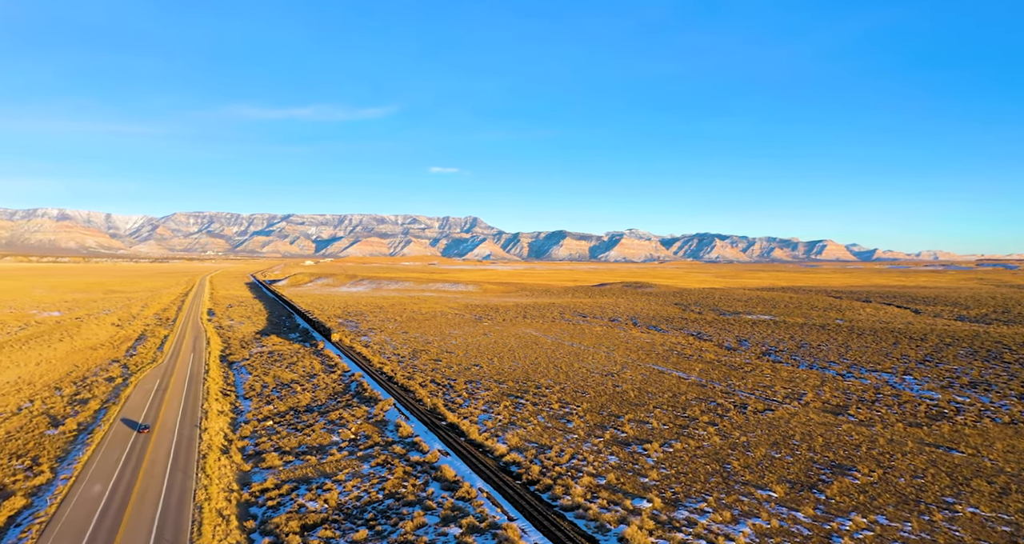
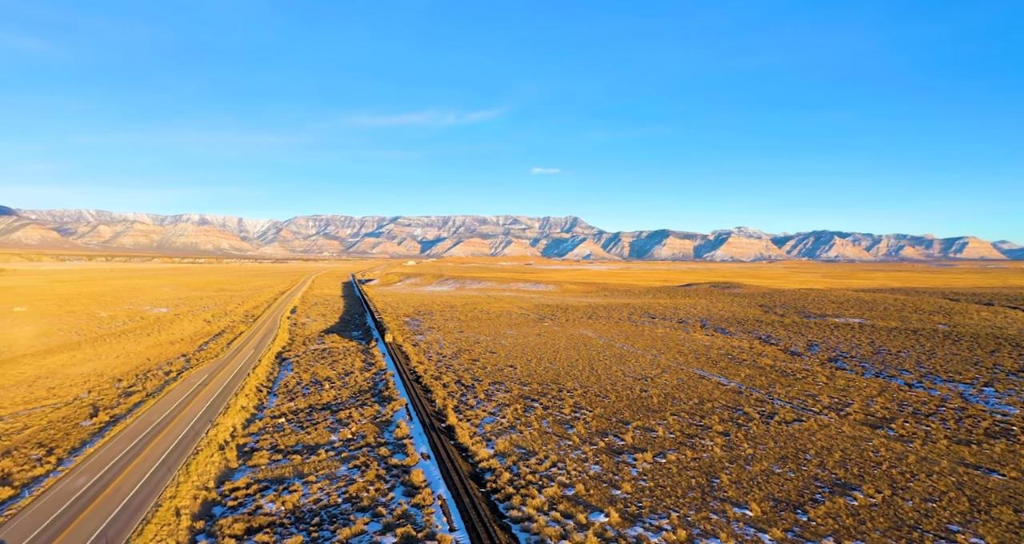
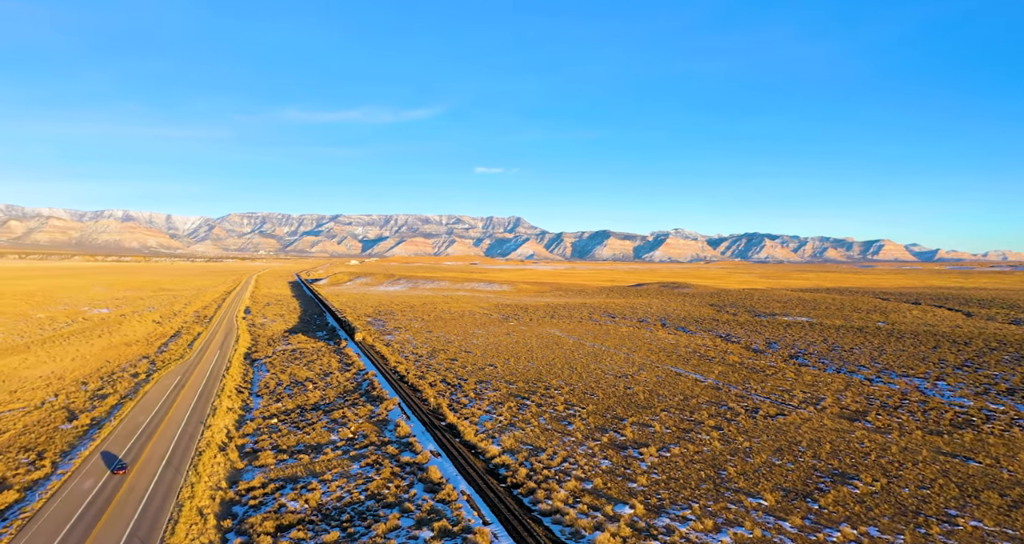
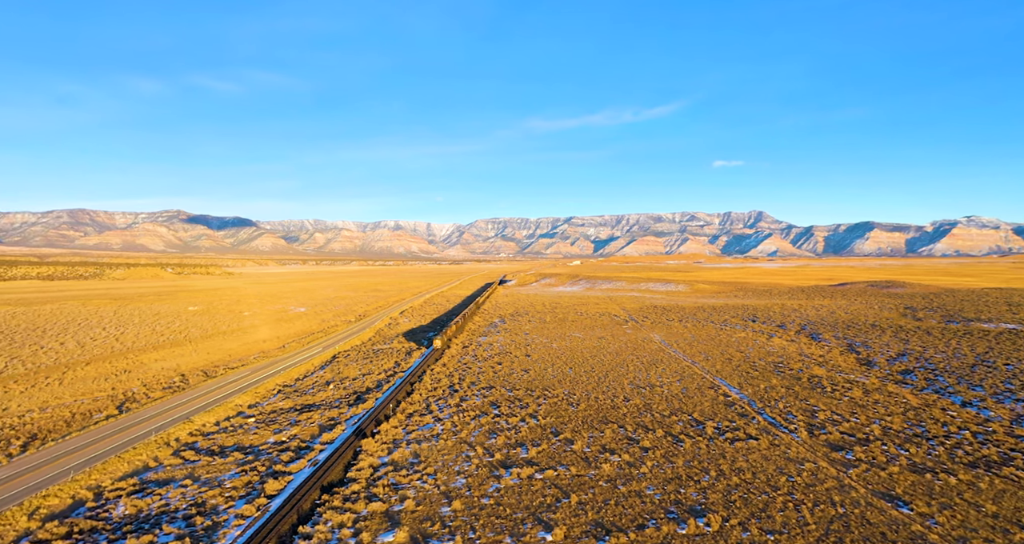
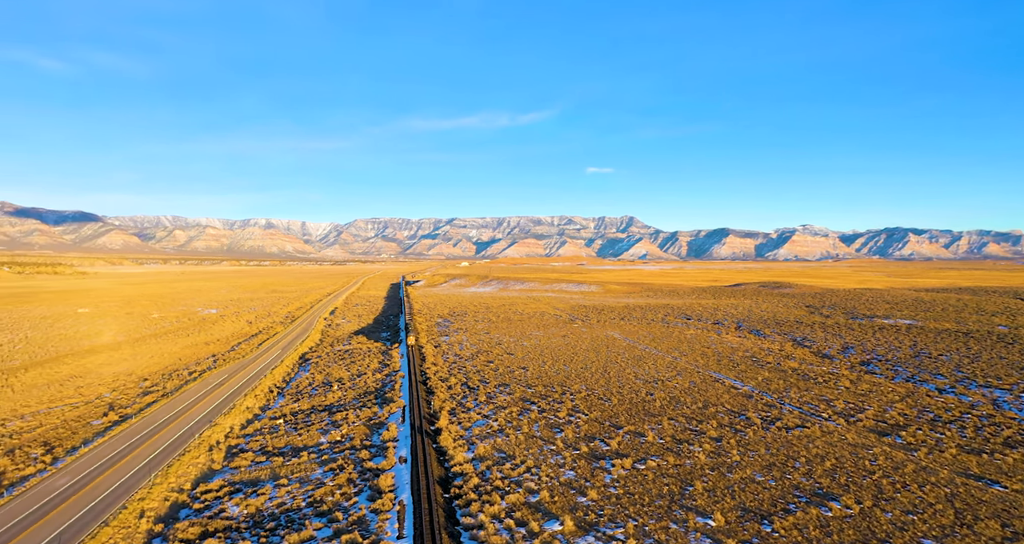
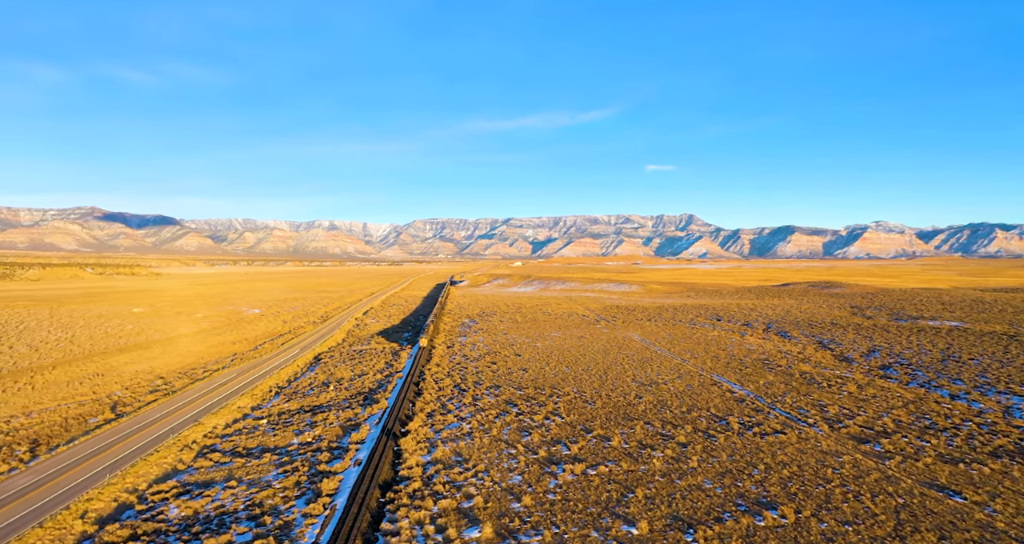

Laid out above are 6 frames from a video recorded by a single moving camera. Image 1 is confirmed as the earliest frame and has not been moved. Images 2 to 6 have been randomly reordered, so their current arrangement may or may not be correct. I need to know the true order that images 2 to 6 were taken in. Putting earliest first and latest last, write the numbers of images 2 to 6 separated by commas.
3, 2, 5, 6, 4
